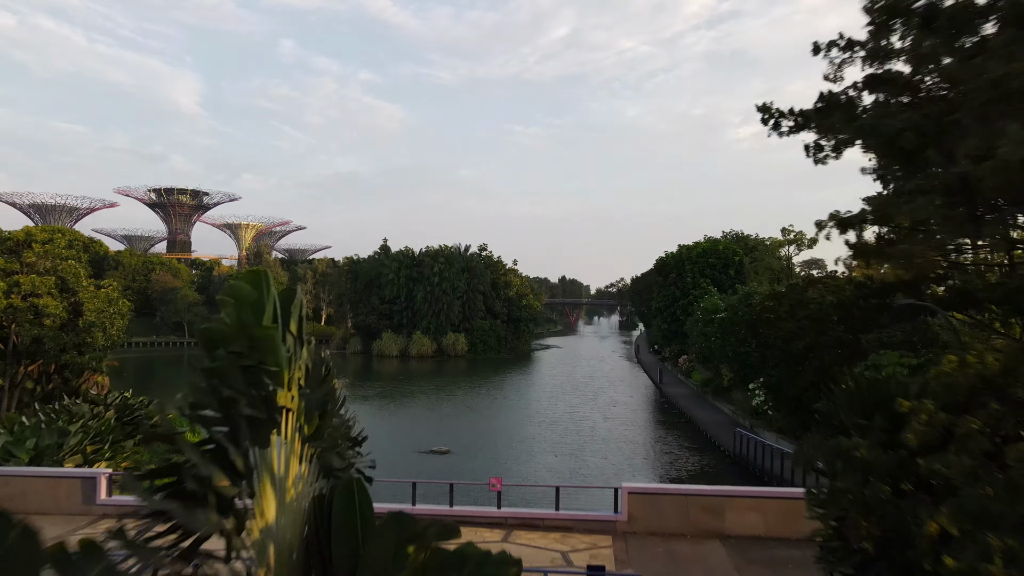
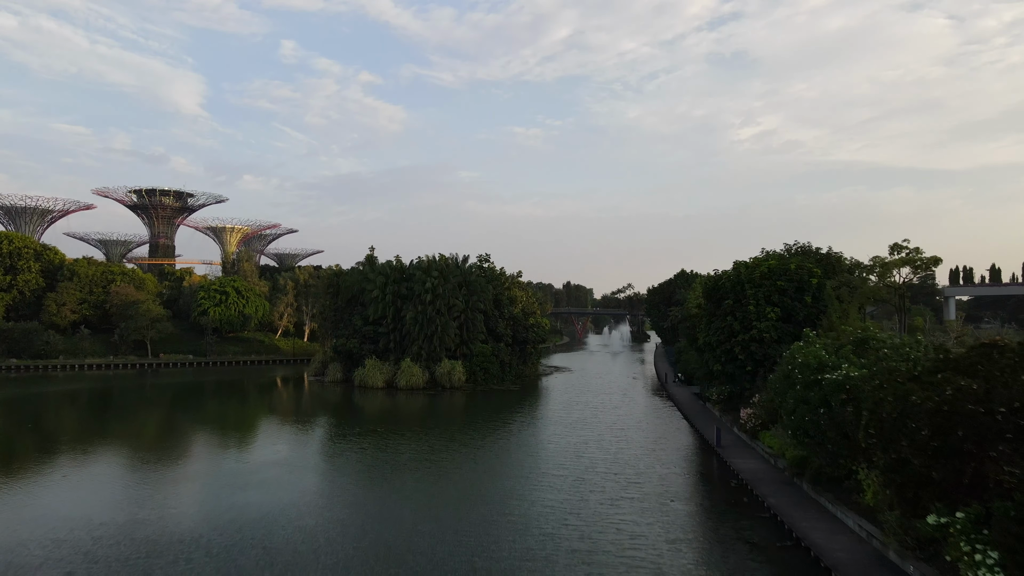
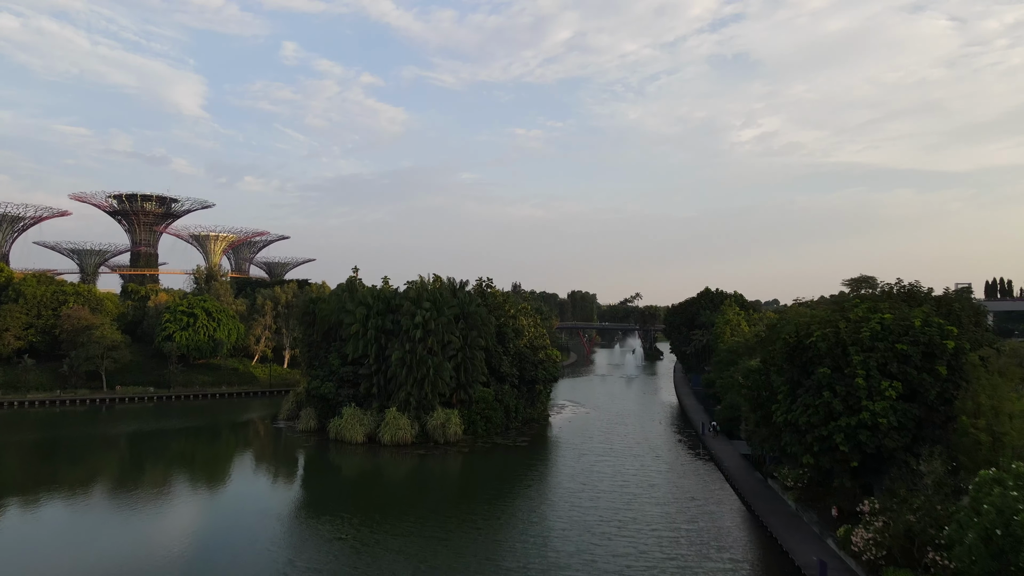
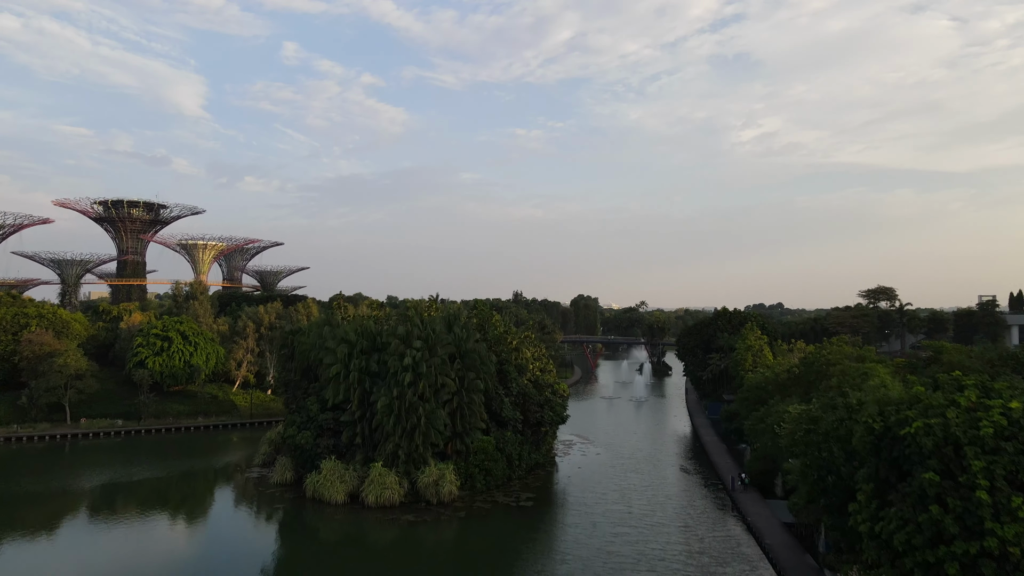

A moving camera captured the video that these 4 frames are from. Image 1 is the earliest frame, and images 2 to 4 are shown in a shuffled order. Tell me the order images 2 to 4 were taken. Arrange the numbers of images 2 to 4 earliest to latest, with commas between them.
2, 3, 4
